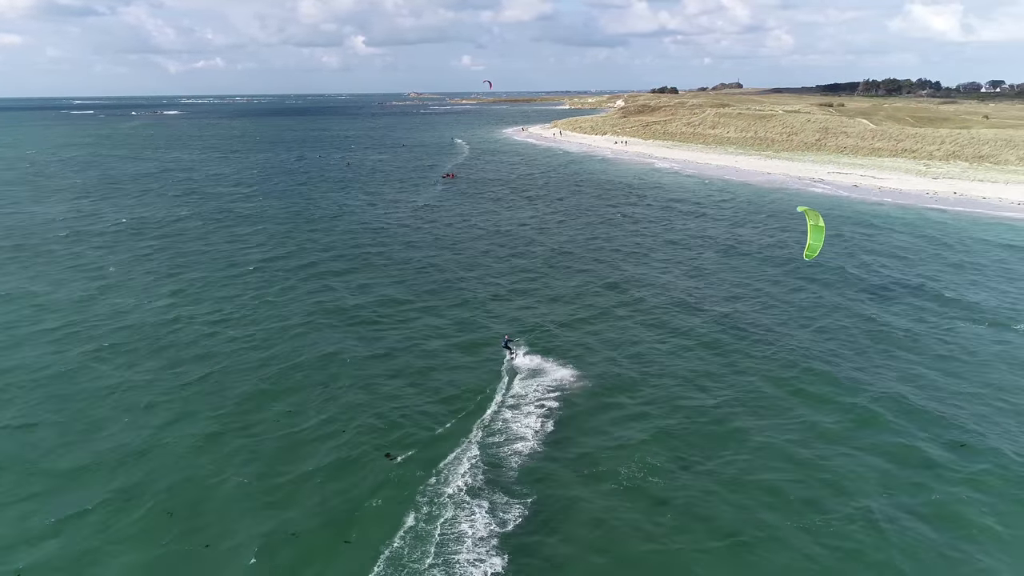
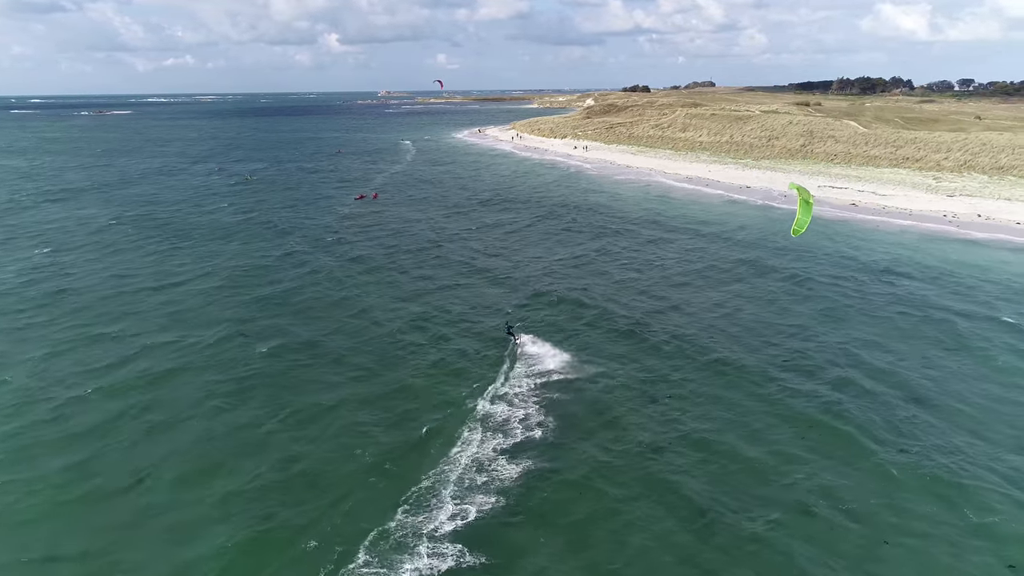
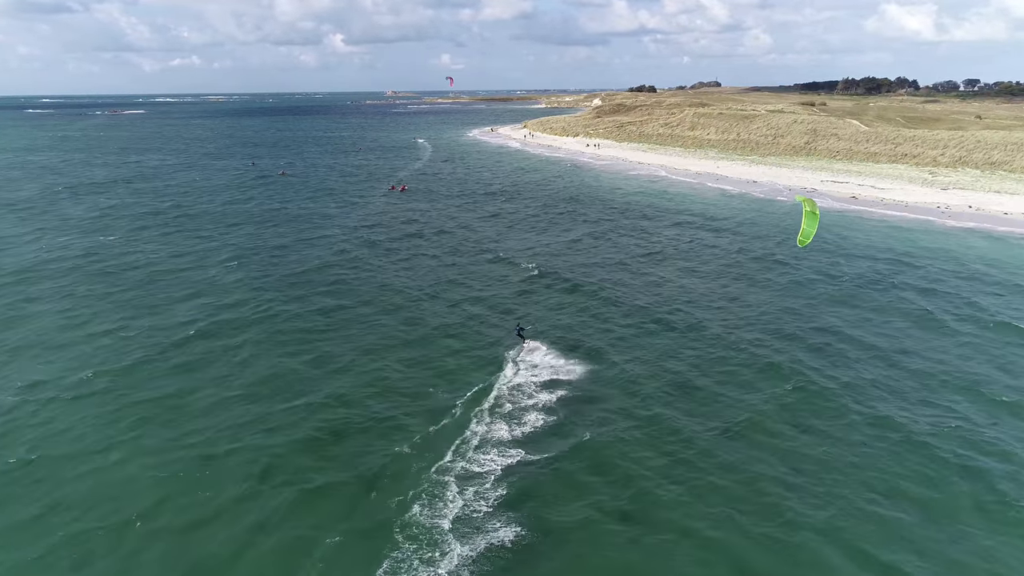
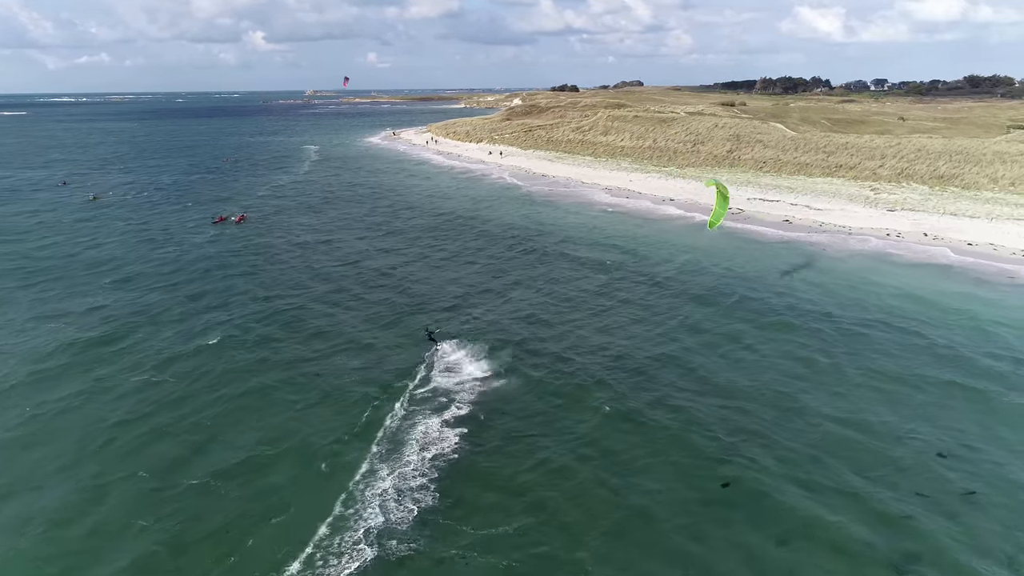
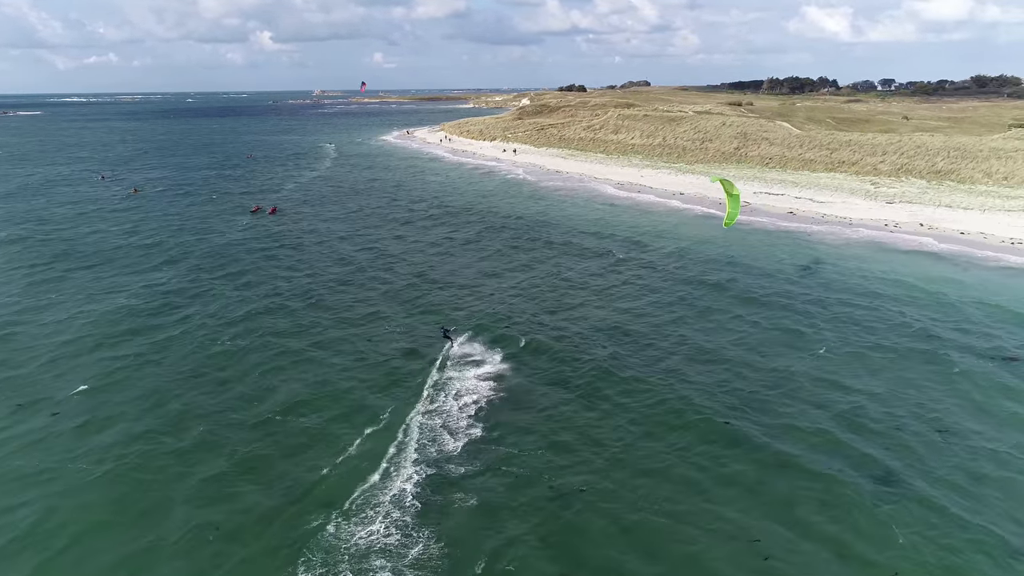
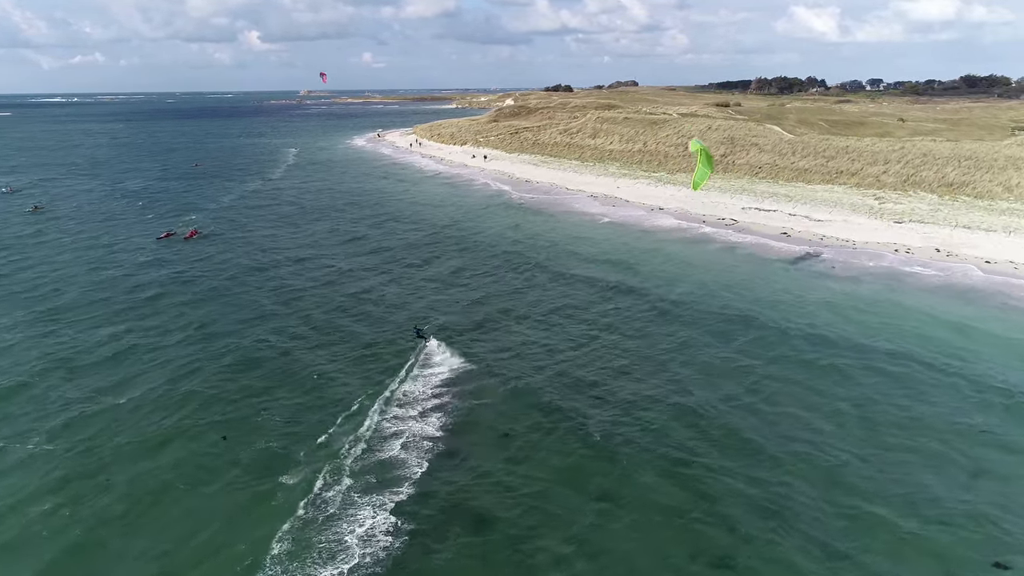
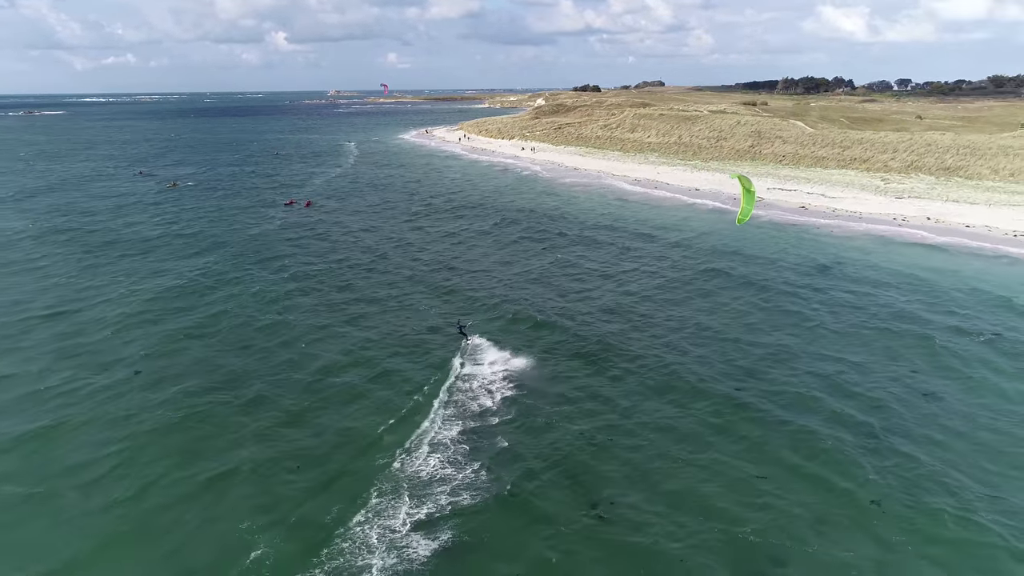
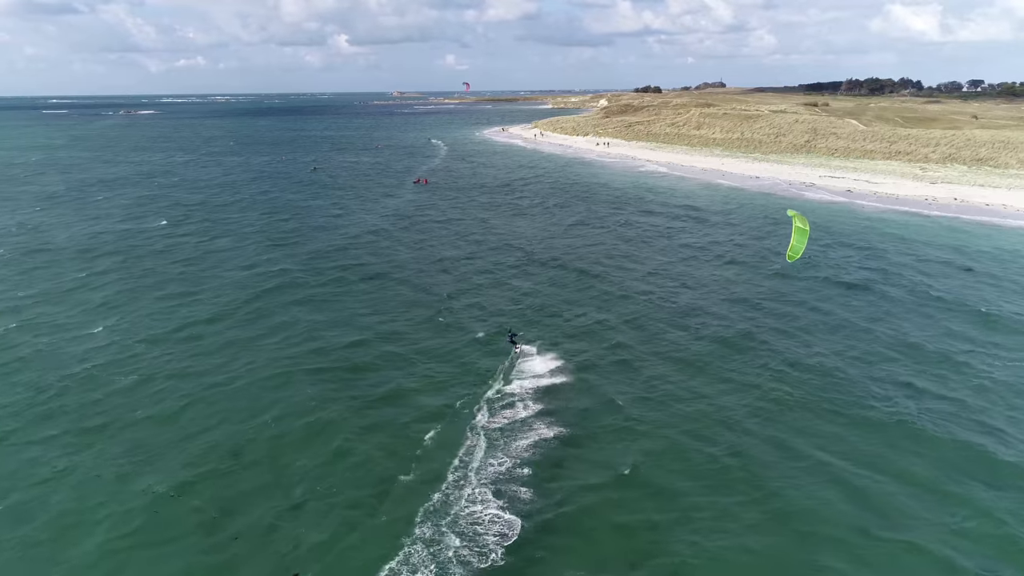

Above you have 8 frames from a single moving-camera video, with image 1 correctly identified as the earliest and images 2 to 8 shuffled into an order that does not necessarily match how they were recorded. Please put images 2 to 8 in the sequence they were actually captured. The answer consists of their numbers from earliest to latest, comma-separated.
8, 3, 2, 7, 5, 4, 6
